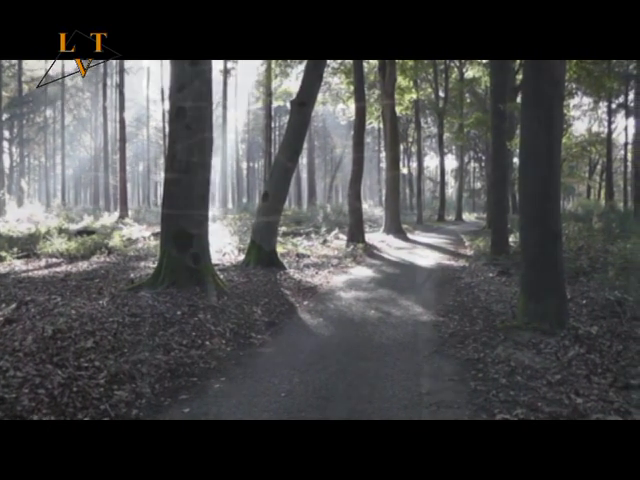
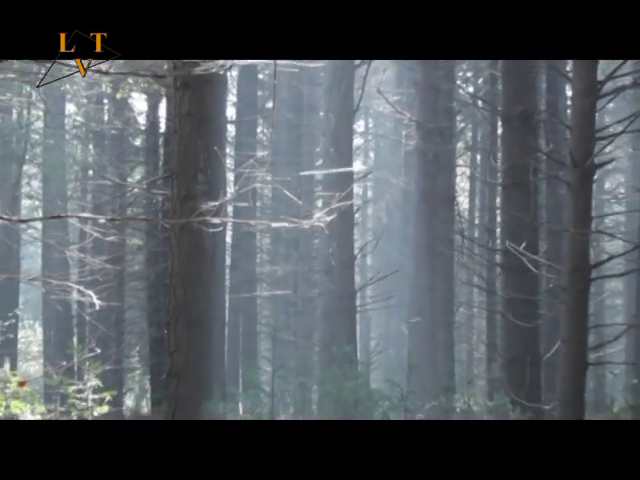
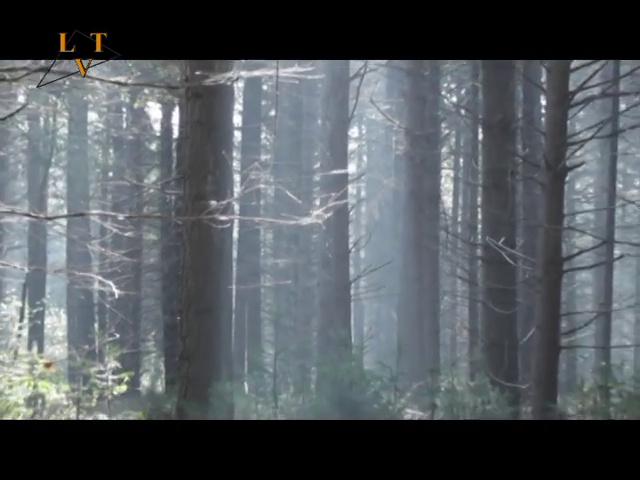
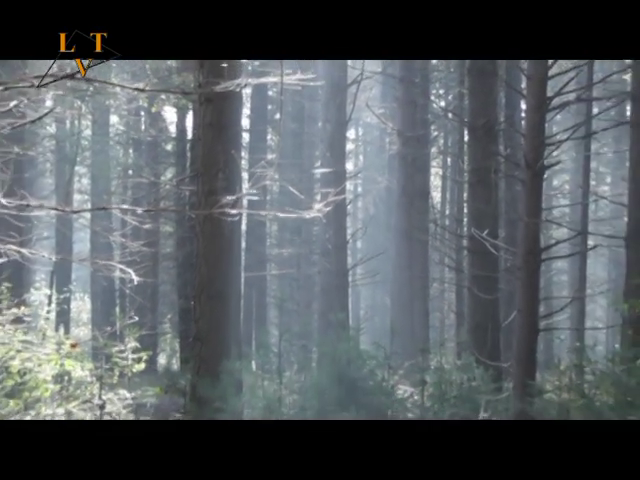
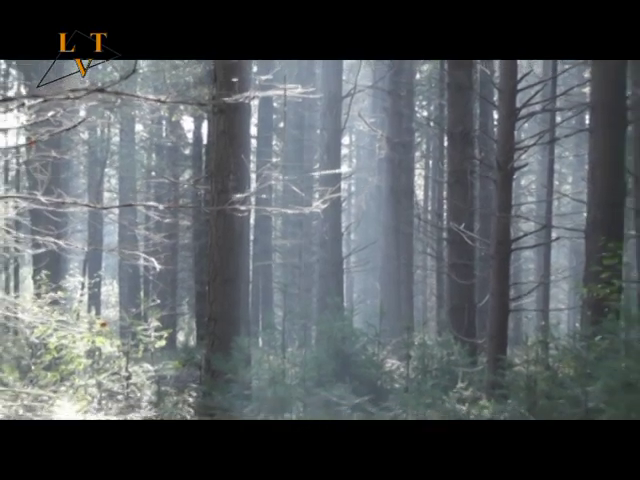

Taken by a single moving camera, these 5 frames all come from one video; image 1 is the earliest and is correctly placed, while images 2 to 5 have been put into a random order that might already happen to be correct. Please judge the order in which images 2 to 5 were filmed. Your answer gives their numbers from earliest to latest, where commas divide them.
2, 3, 4, 5
